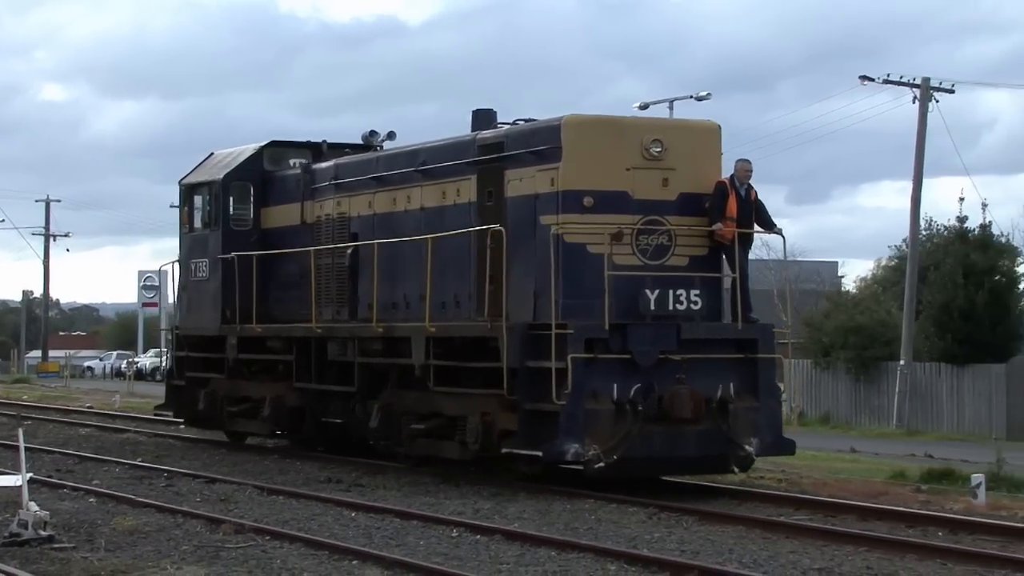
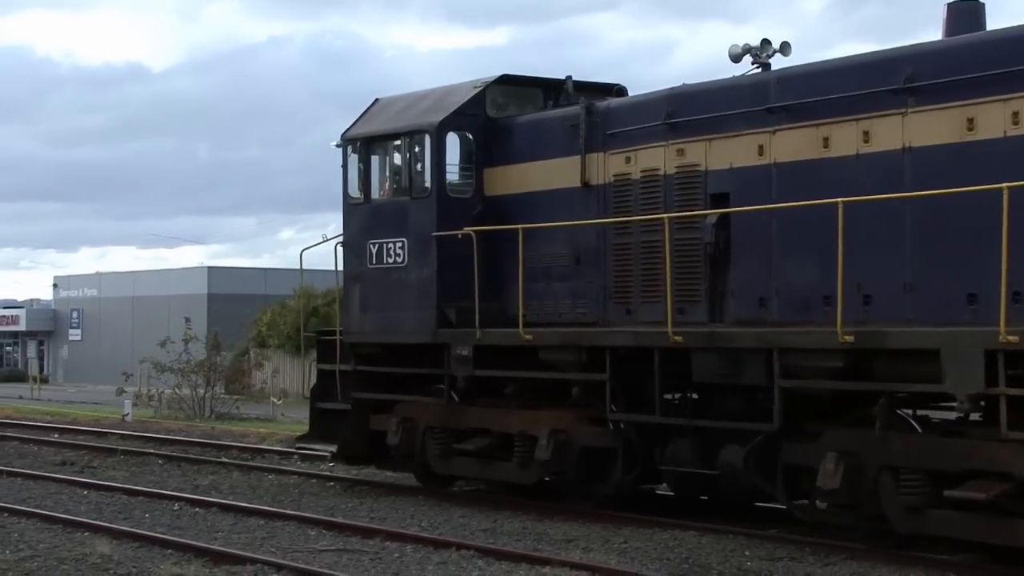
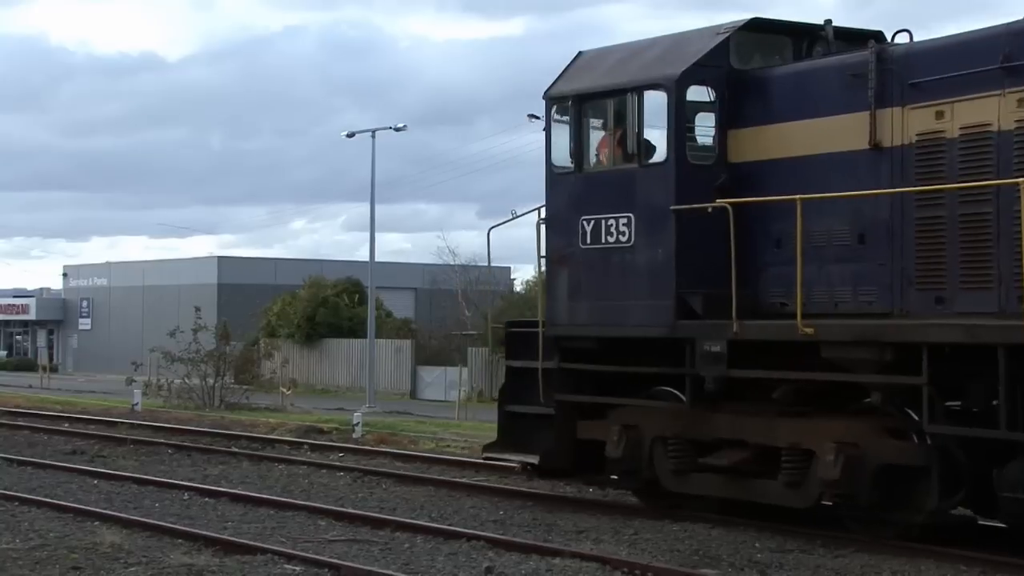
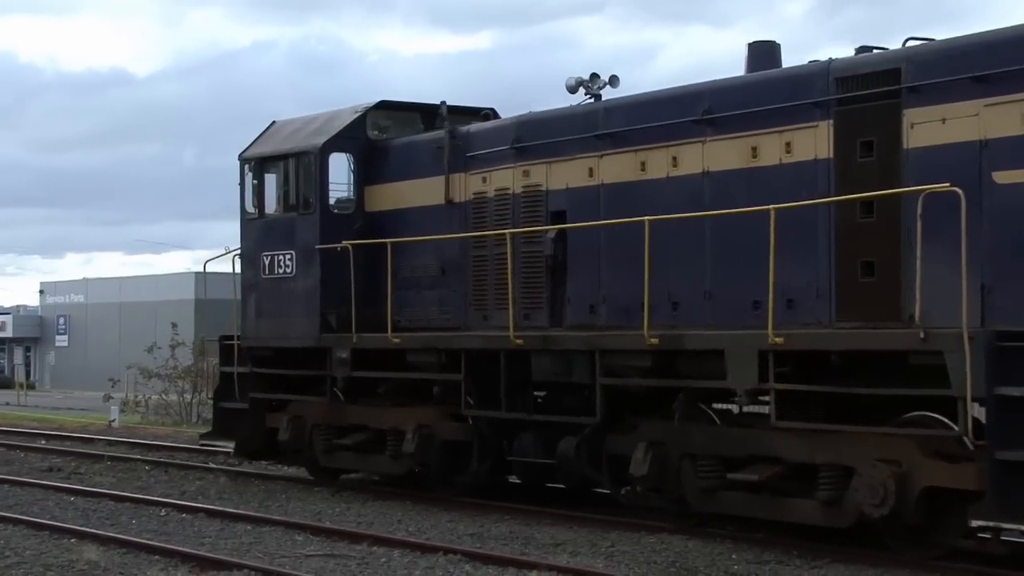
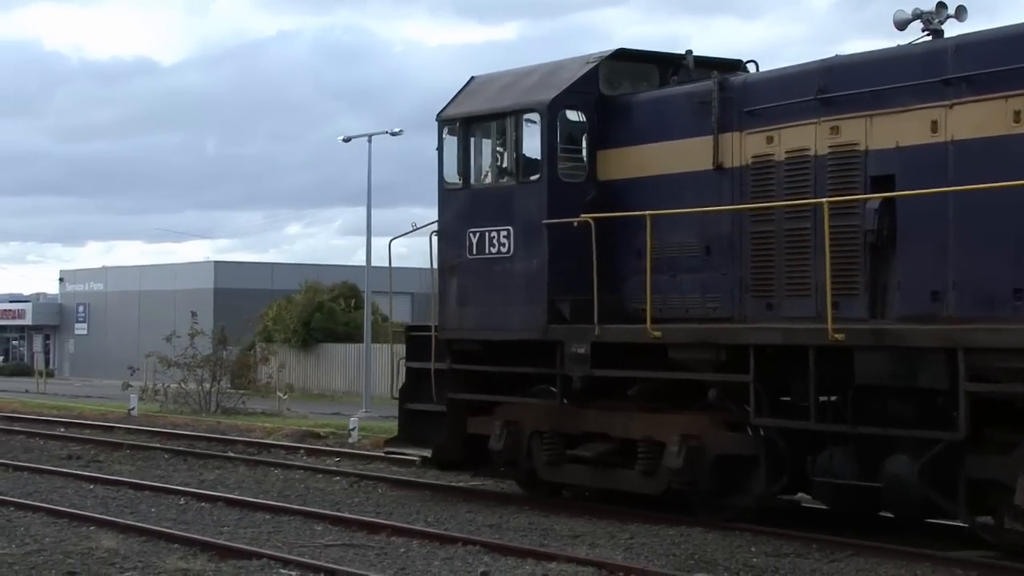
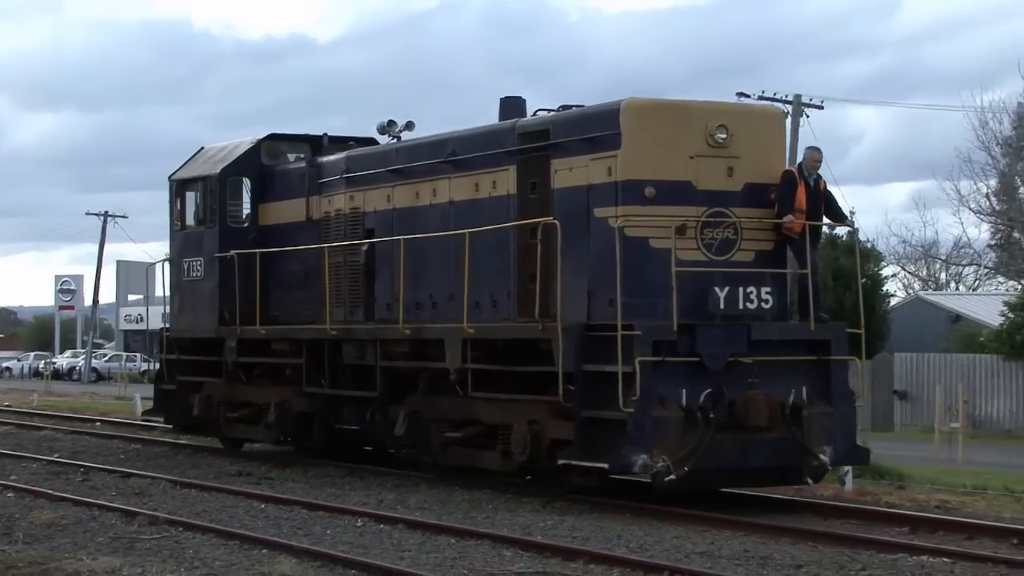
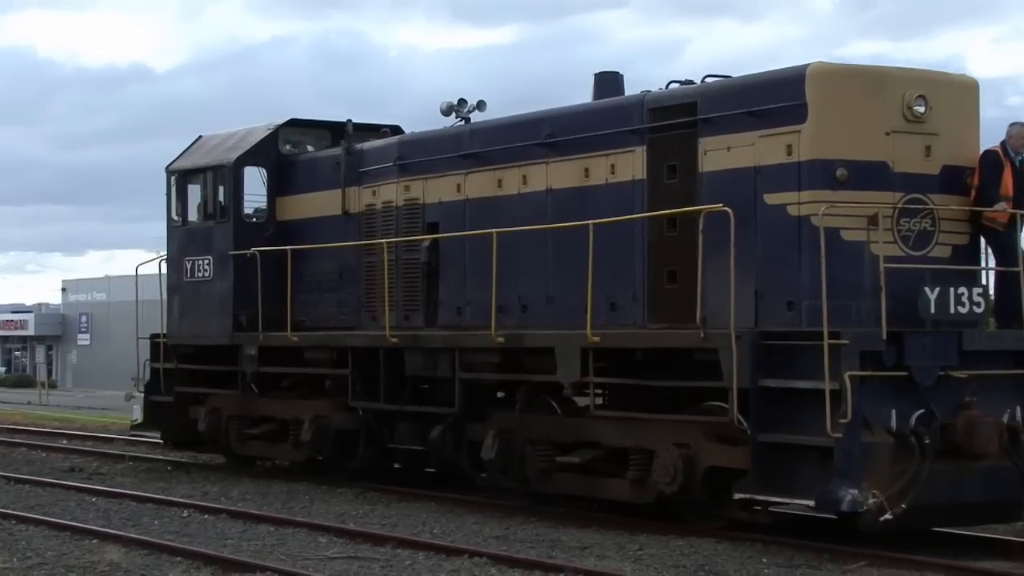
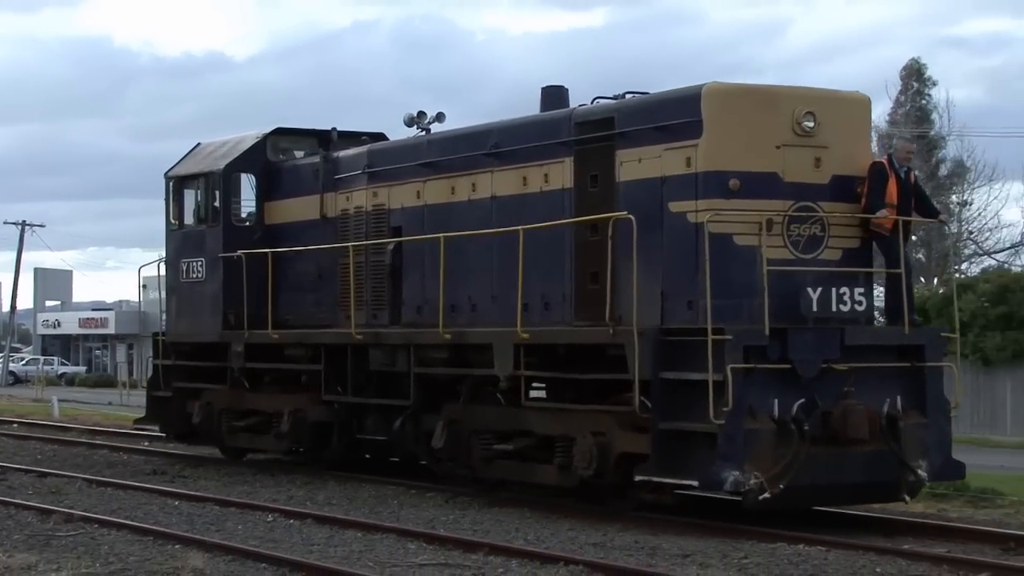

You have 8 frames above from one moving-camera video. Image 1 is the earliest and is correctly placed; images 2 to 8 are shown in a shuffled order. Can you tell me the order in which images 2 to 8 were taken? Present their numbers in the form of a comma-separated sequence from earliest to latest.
6, 8, 7, 4, 2, 5, 3
